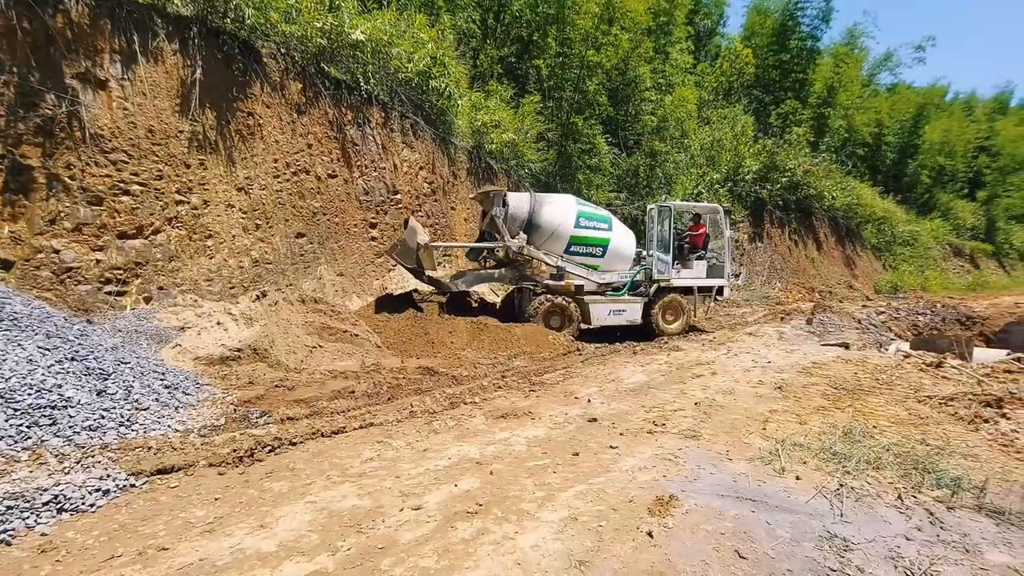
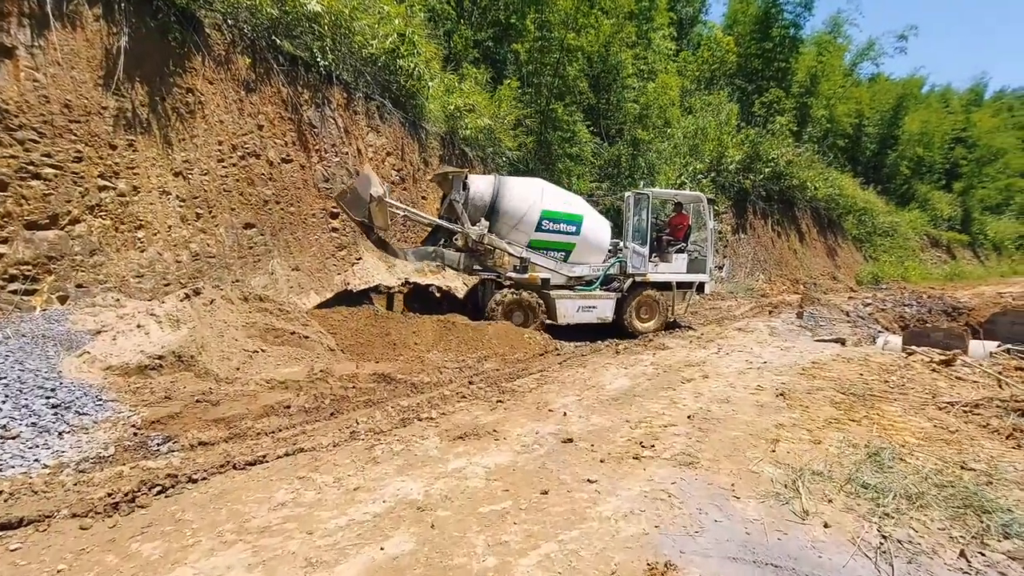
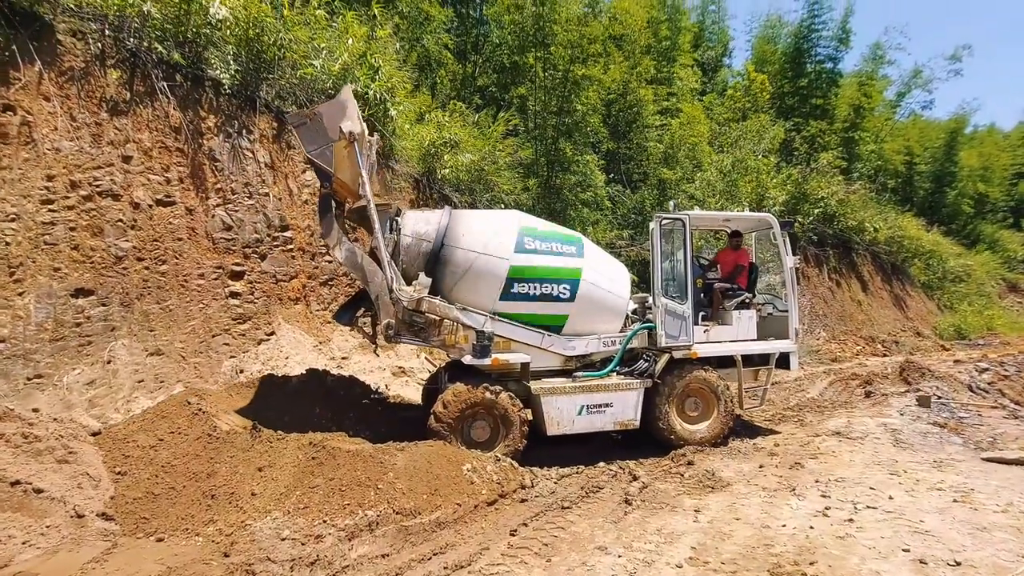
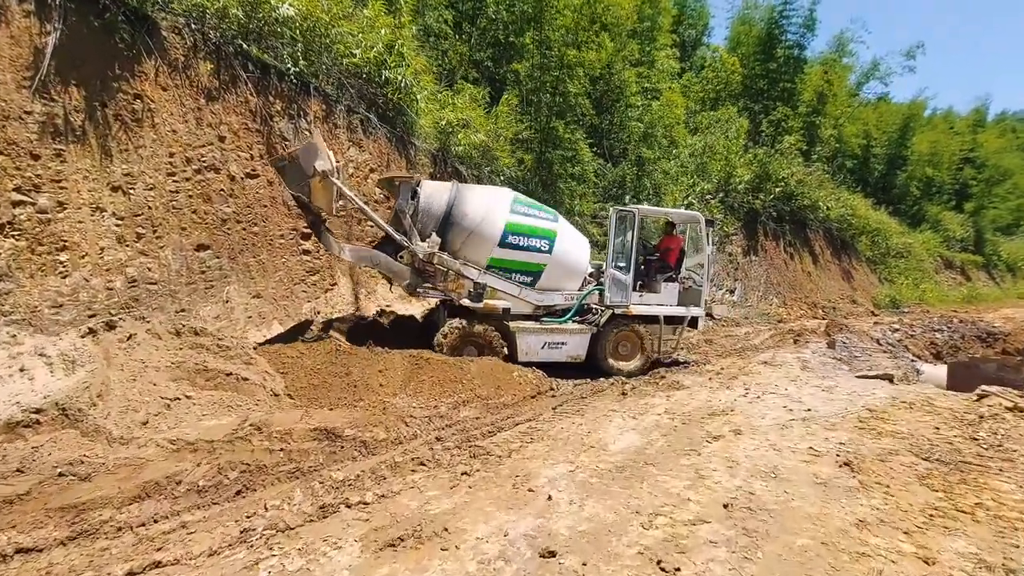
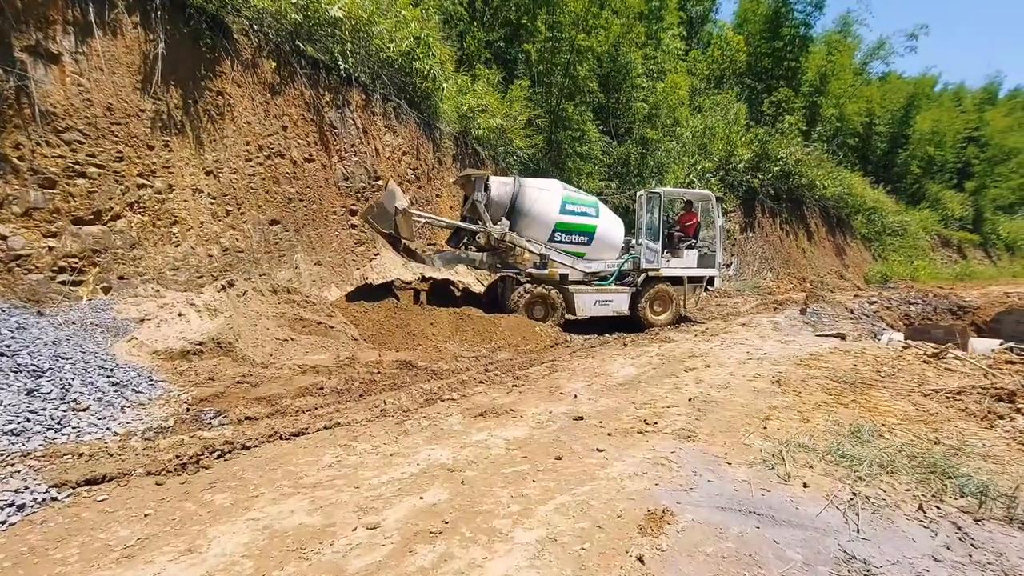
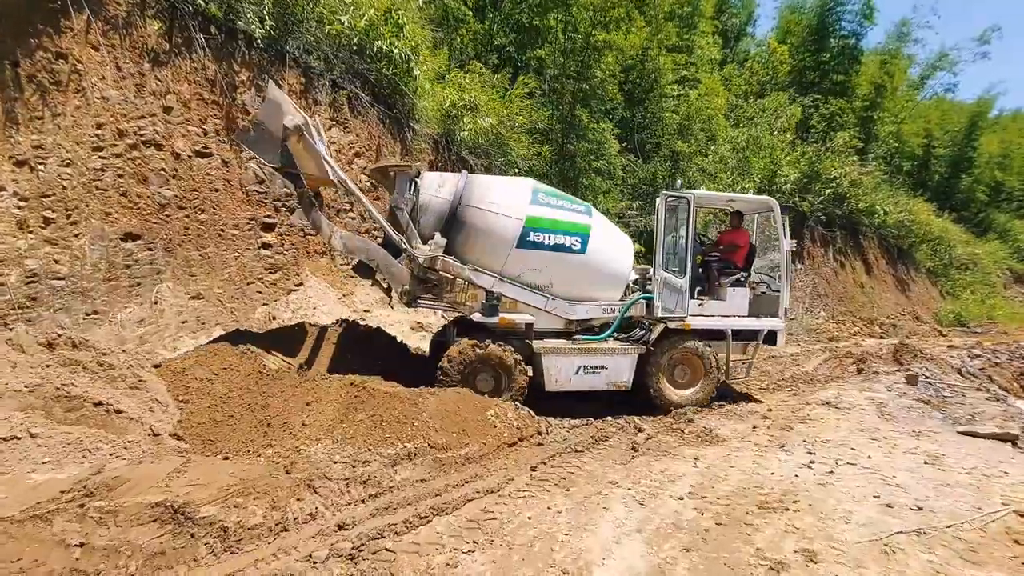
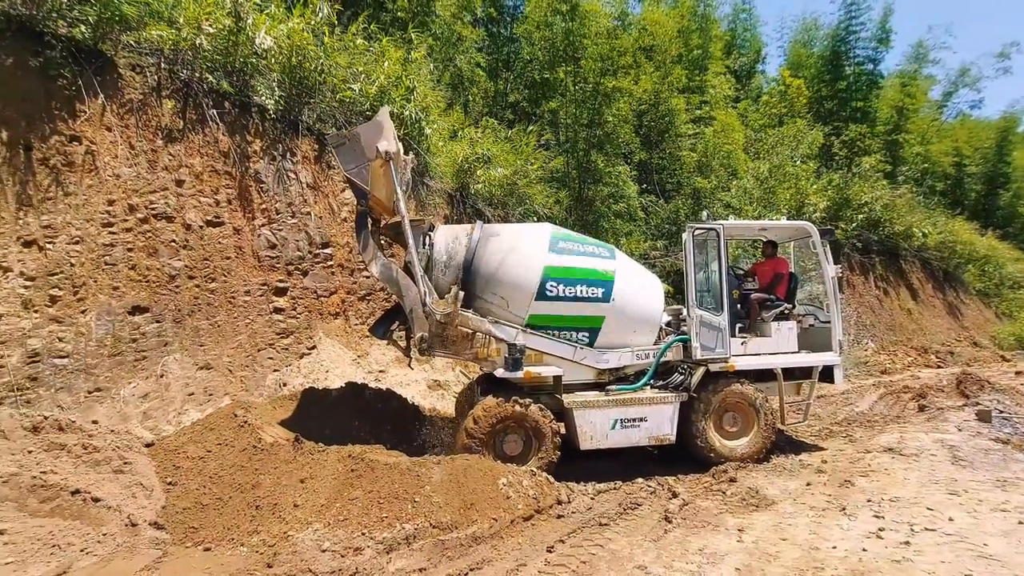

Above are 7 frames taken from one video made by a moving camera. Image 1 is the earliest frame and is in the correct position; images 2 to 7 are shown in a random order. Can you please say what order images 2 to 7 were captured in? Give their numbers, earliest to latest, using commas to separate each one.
5, 2, 4, 6, 3, 7
